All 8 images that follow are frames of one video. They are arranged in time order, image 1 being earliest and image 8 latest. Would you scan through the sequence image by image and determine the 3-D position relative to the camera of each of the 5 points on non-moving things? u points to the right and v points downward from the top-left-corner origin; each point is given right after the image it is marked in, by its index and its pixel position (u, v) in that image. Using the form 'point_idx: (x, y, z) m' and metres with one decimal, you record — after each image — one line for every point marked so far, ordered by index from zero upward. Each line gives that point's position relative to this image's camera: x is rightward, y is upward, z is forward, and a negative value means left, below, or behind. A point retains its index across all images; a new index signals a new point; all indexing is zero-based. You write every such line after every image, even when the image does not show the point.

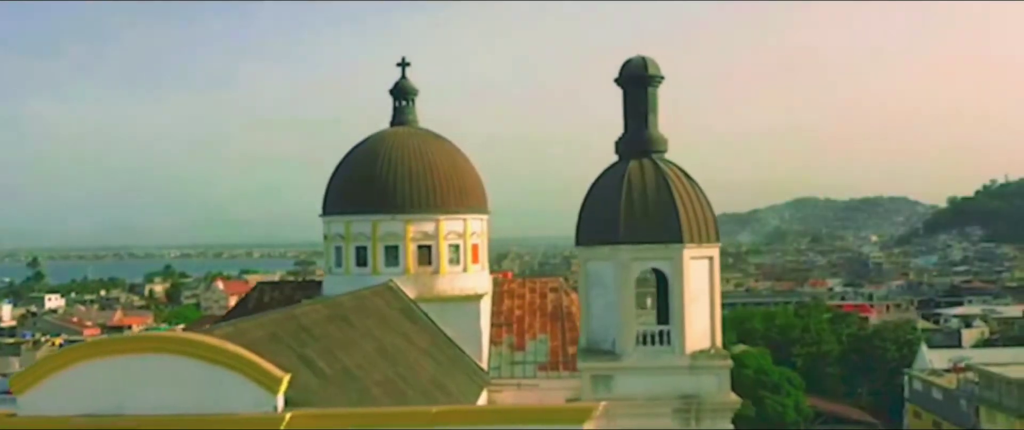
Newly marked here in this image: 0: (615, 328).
0: (+1.2, -1.3, +12.3) m
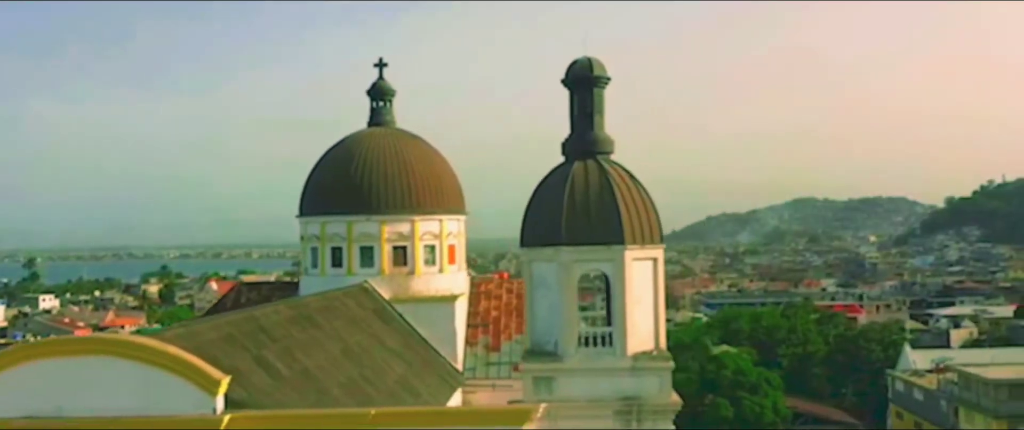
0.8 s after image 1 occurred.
0: (+0.5, -1.3, +12.3) m
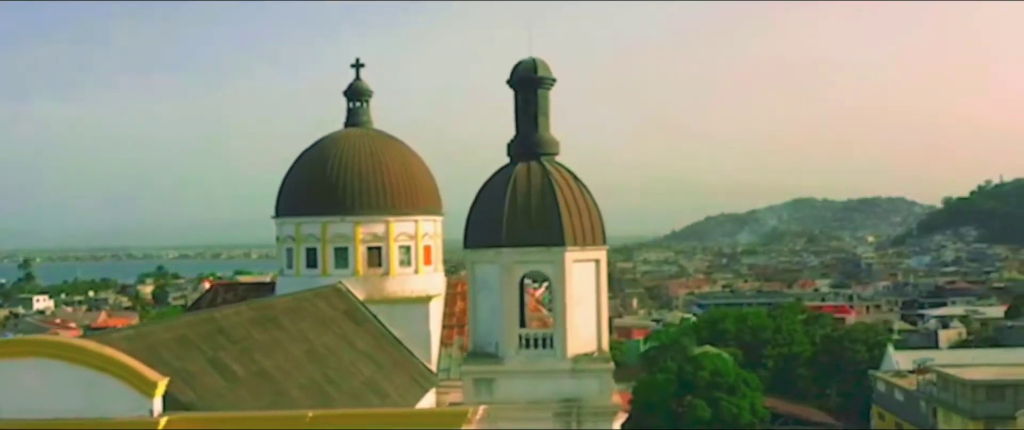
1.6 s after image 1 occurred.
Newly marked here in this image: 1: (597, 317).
0: (-0.2, -1.3, +12.3) m
1: (+1.0, -1.2, +12.6) m
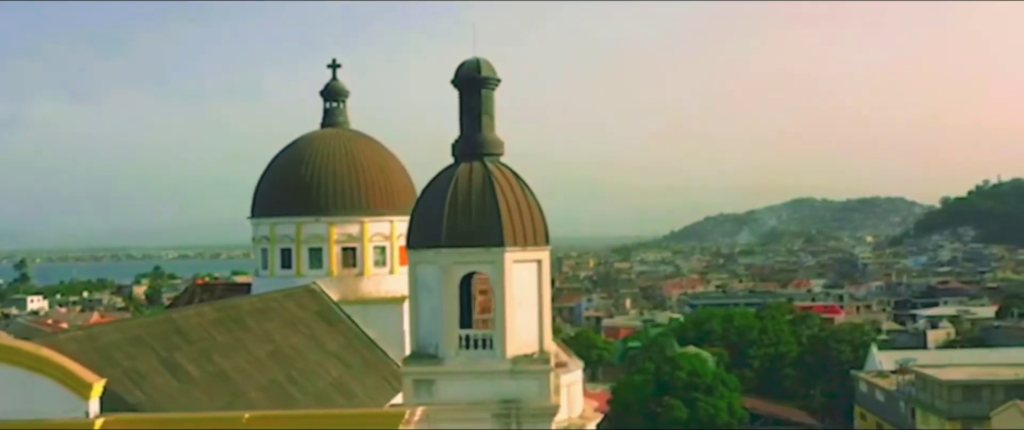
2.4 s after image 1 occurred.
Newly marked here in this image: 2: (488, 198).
0: (-0.9, -1.4, +12.2) m
1: (+0.3, -1.2, +12.5) m
2: (-0.3, +0.2, +12.4) m
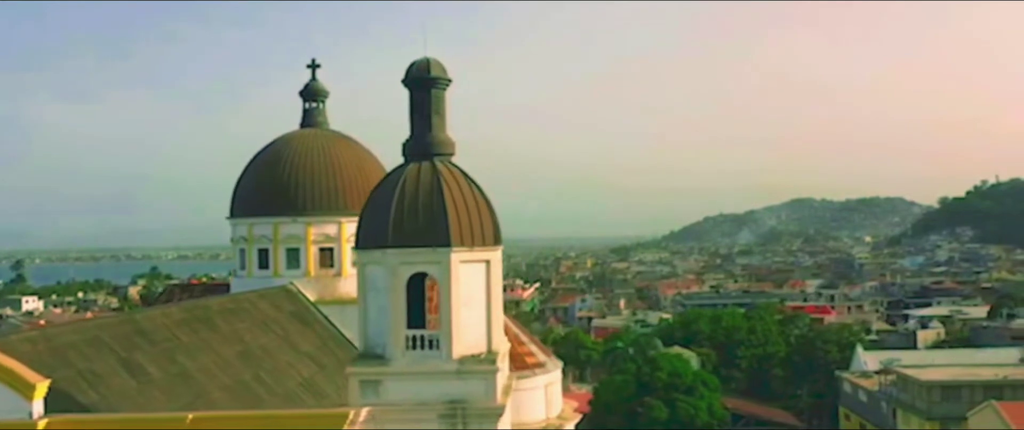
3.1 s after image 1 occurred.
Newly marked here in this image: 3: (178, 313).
0: (-1.5, -1.4, +12.2) m
1: (-0.3, -1.2, +12.5) m
2: (-0.9, +0.2, +12.4) m
3: (-6.4, -1.9, +20.0) m
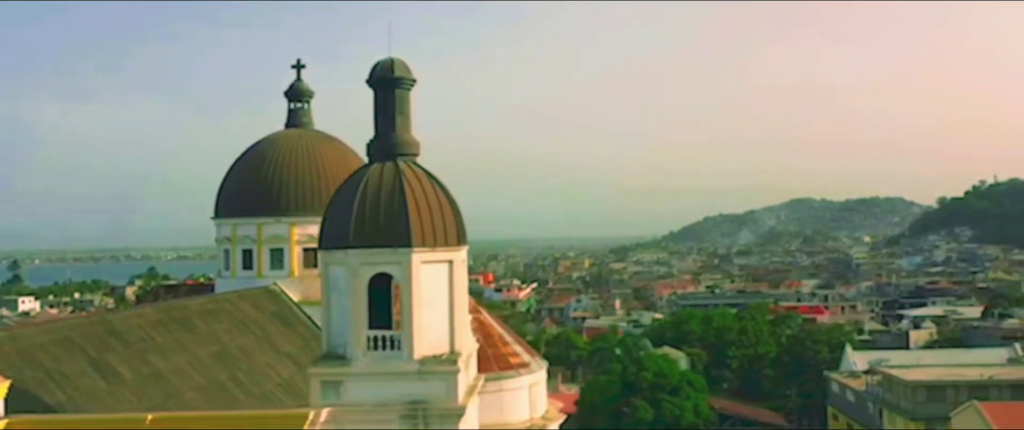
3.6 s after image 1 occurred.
0: (-2.0, -1.4, +12.2) m
1: (-0.7, -1.2, +12.5) m
2: (-1.4, +0.2, +12.3) m
3: (-6.8, -1.9, +20.0) m
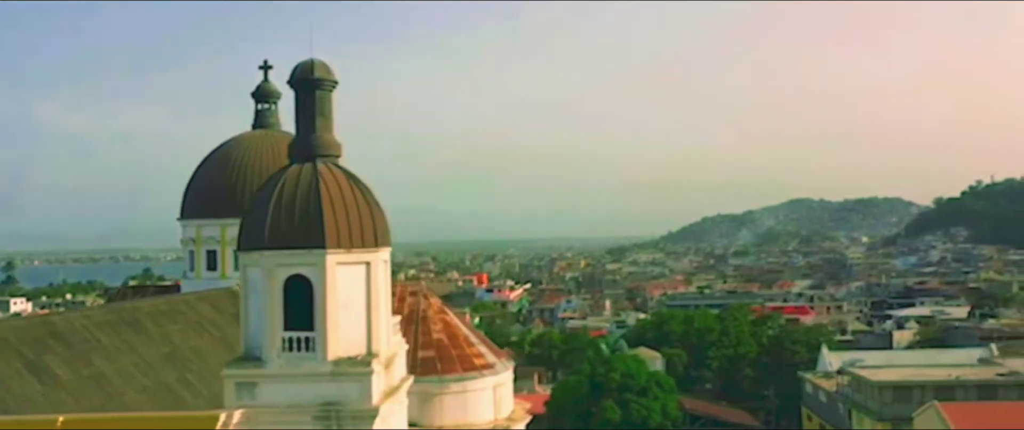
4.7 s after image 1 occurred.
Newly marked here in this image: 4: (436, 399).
0: (-2.9, -1.4, +12.2) m
1: (-1.7, -1.2, +12.5) m
2: (-2.3, +0.2, +12.3) m
3: (-7.8, -1.9, +20.0) m
4: (-1.3, -3.3, +18.6) m
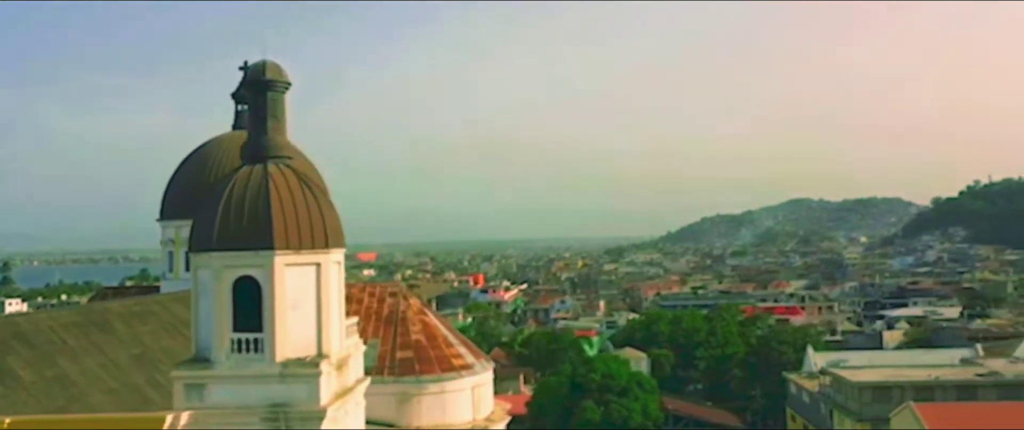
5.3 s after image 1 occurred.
0: (-3.5, -1.4, +12.2) m
1: (-2.3, -1.3, +12.5) m
2: (-2.9, +0.2, +12.3) m
3: (-8.4, -1.9, +20.0) m
4: (-1.8, -3.3, +18.6) m
